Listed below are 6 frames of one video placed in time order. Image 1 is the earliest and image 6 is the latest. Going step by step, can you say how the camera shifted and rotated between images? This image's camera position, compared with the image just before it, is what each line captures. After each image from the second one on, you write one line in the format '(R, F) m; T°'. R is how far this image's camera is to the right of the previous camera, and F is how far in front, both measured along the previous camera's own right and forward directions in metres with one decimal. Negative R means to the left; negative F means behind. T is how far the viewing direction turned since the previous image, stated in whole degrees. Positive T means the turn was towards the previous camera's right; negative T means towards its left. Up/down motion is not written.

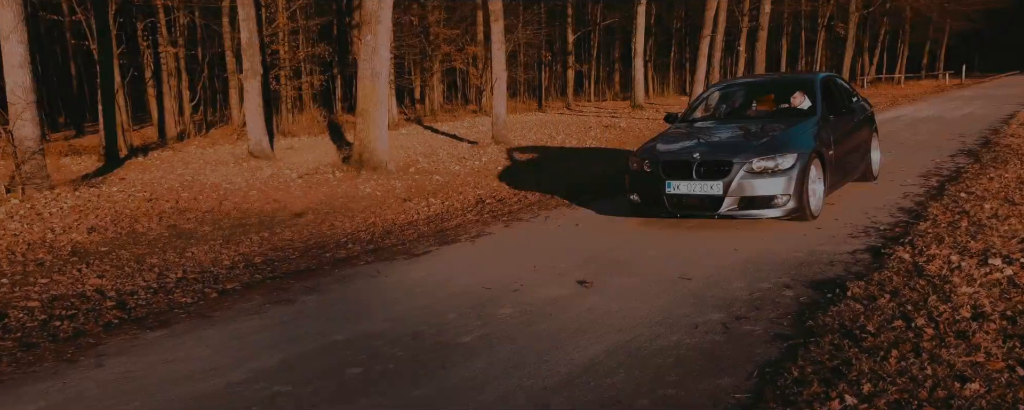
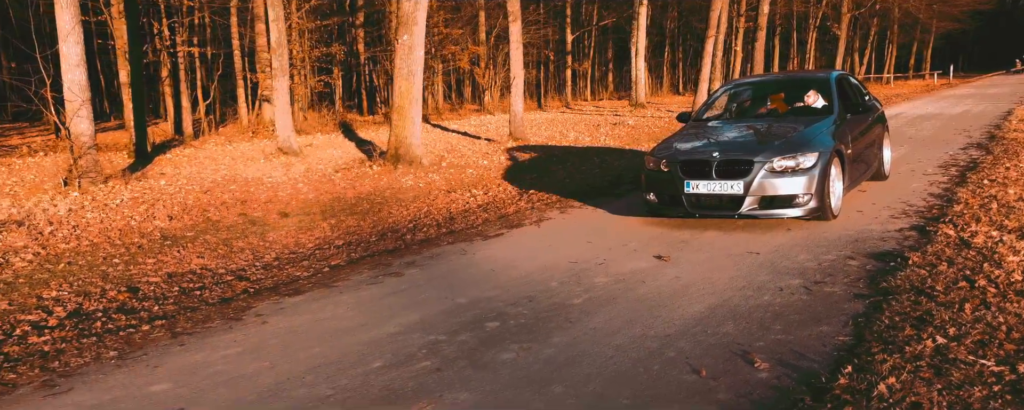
(-0.8, -0.6) m; +1°
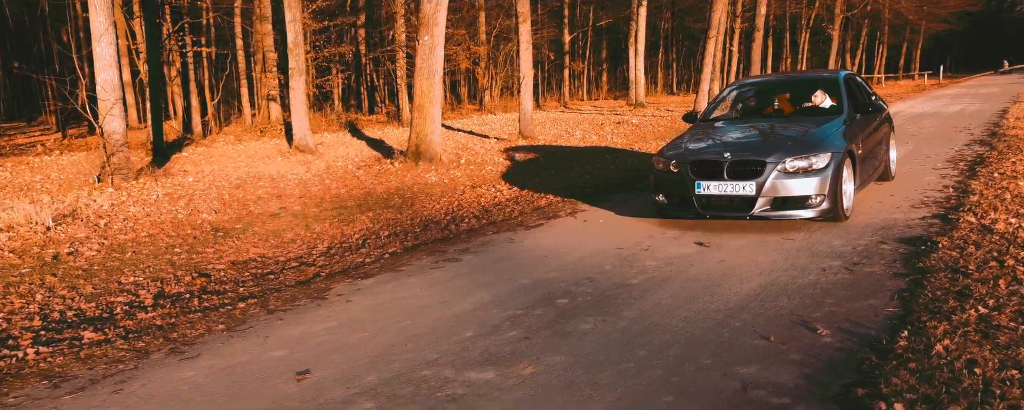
(-0.5, -0.4) m; +1°
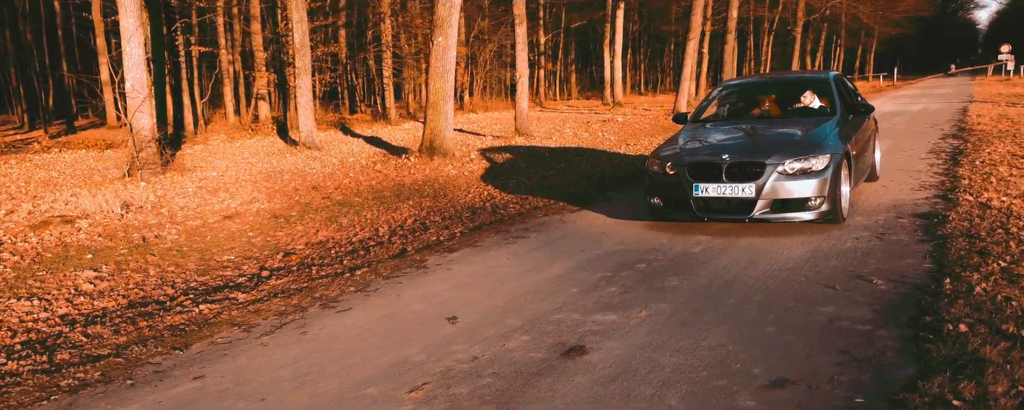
(-0.9, -0.7) m; +3°
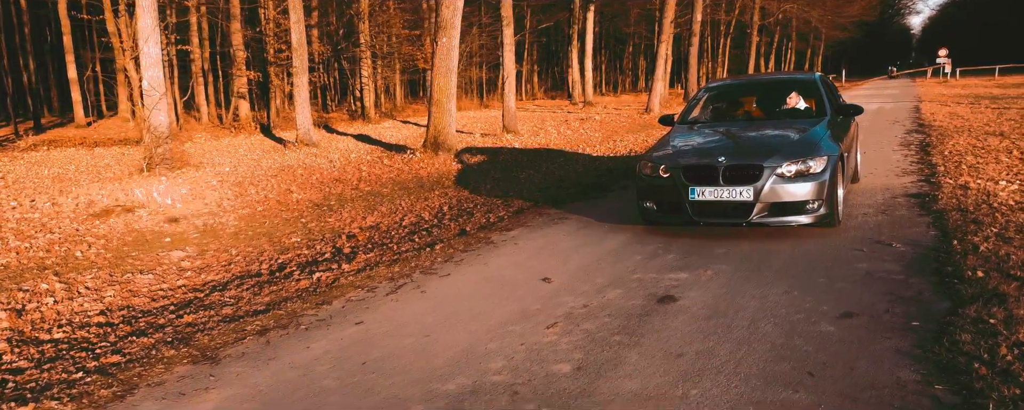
(-0.9, -0.7) m; +3°
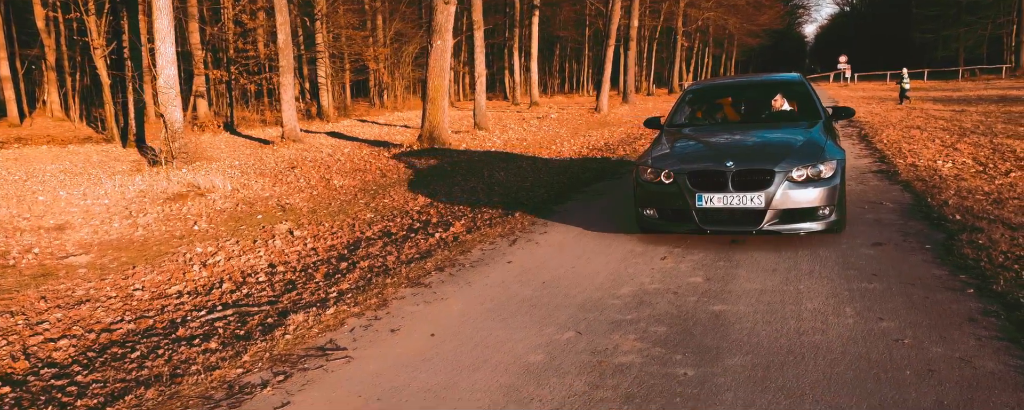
(-1.4, -1.2) m; +5°
